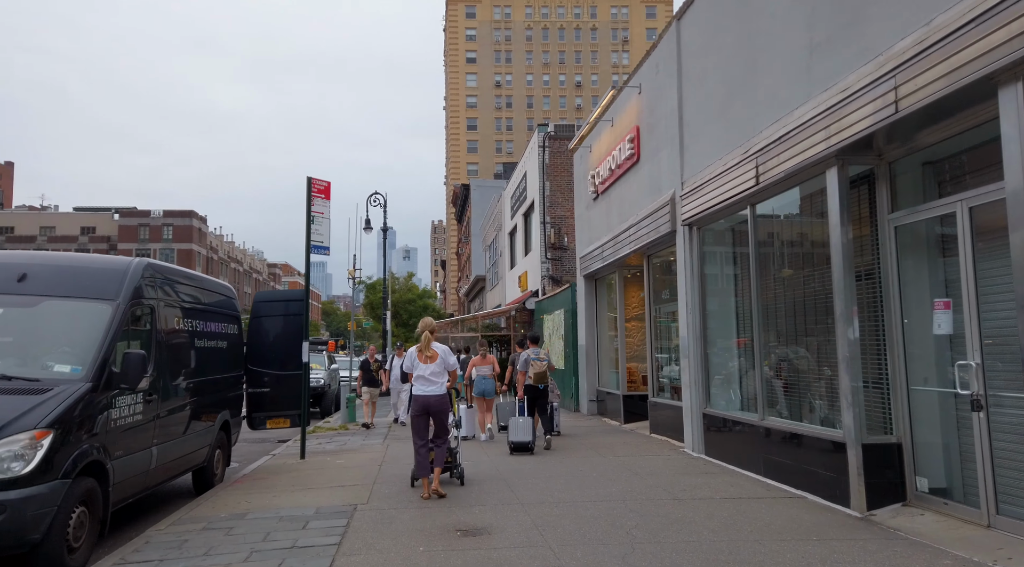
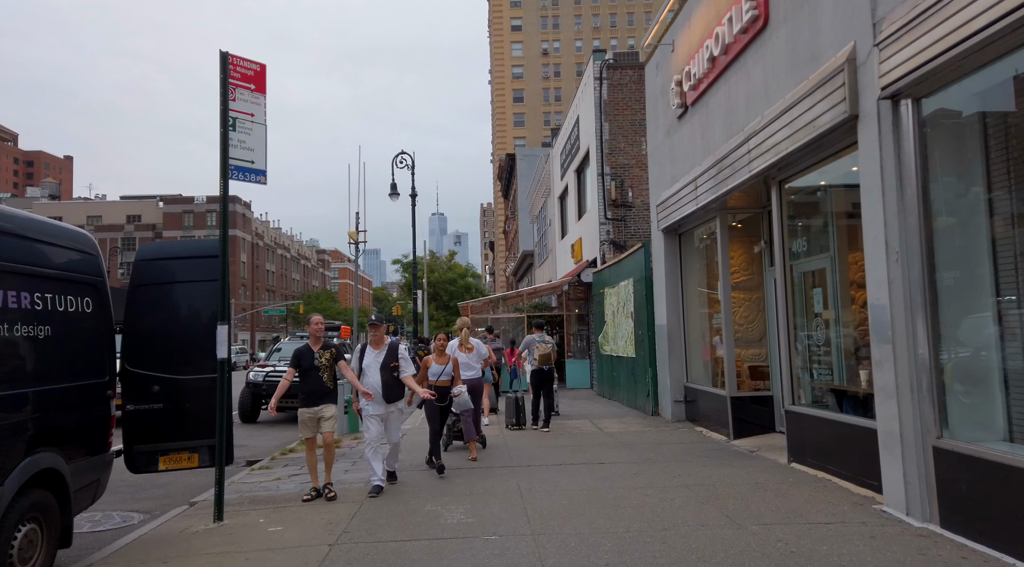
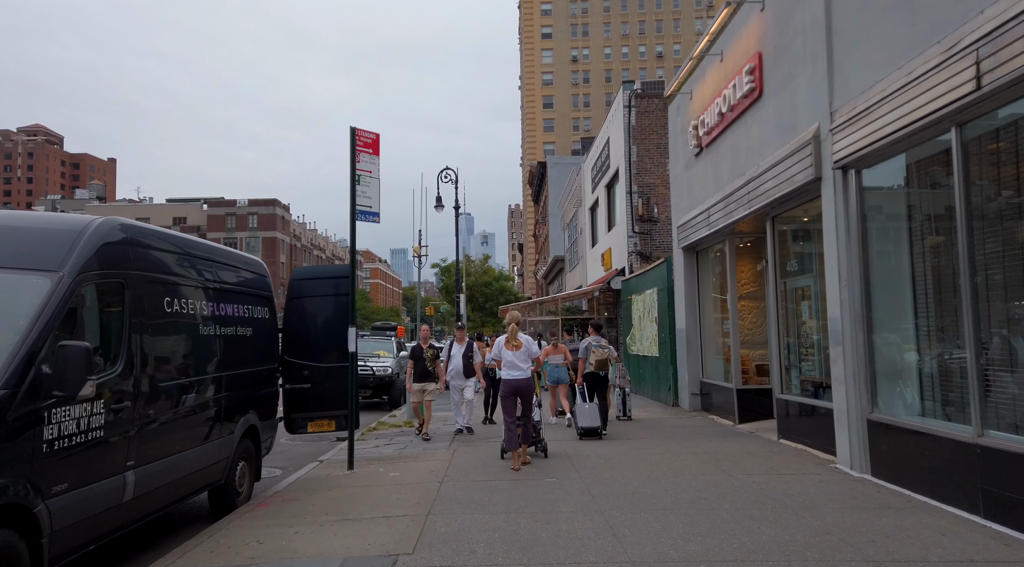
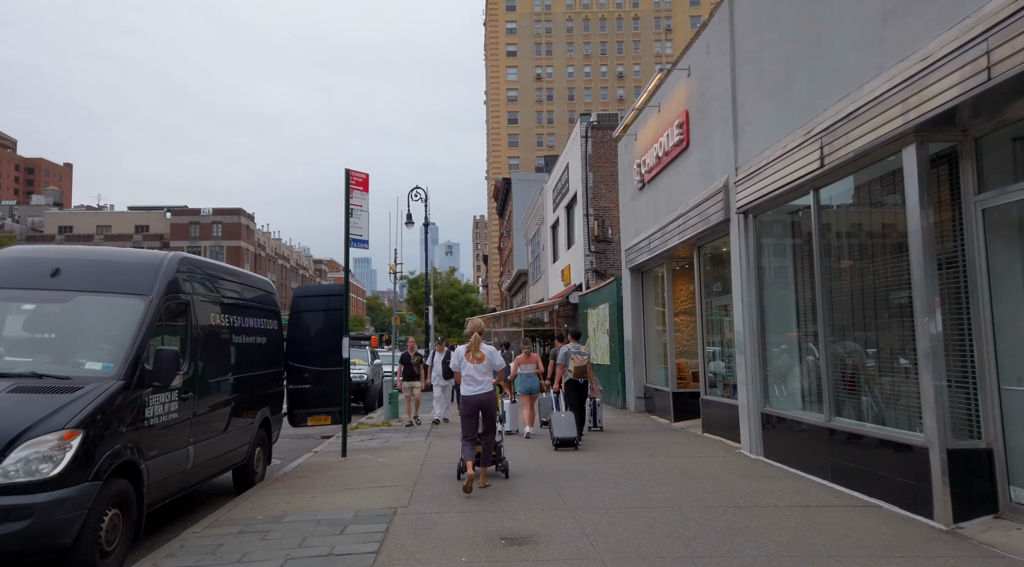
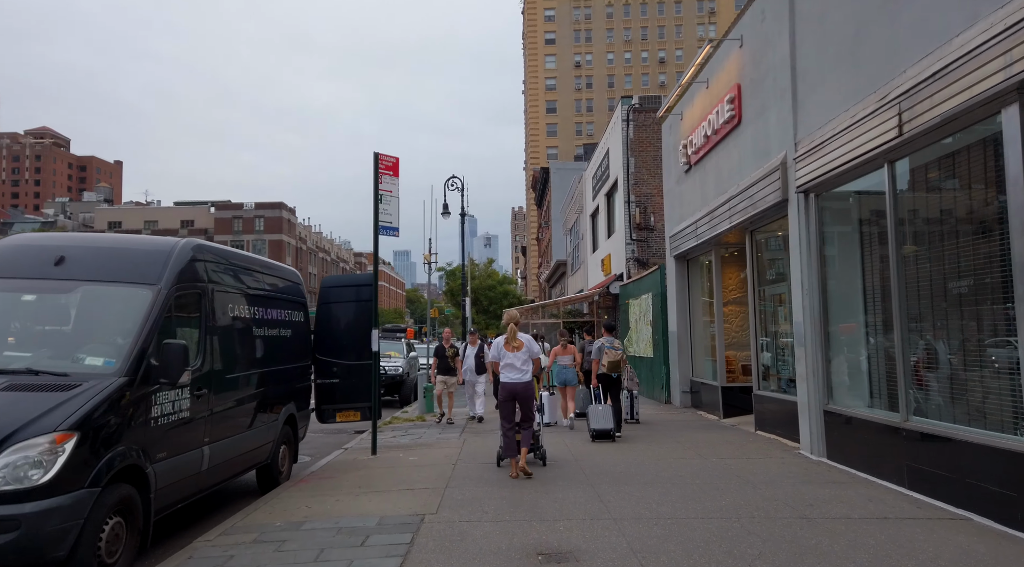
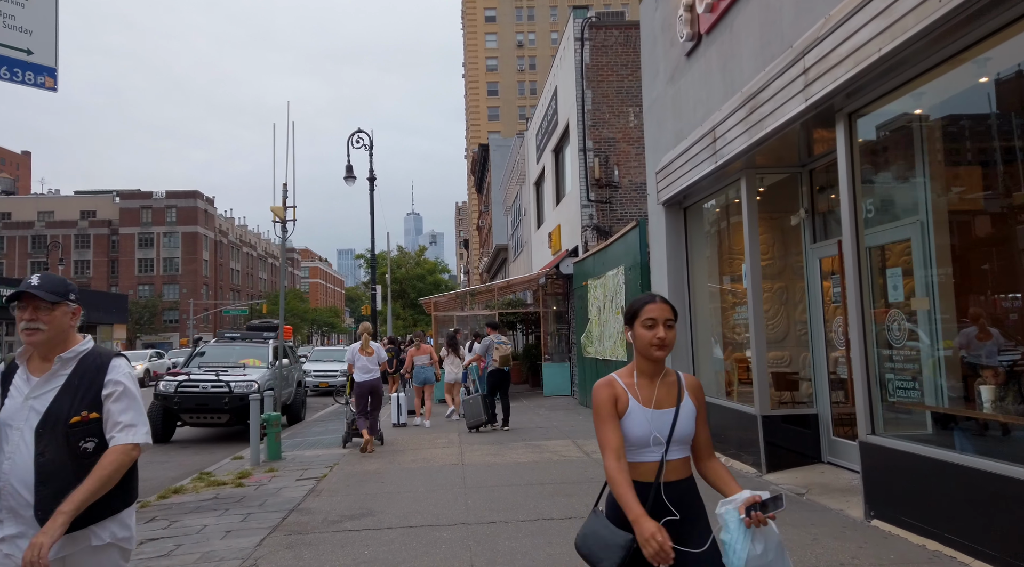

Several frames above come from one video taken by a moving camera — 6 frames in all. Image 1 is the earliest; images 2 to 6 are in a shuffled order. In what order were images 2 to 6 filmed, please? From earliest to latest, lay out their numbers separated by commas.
4, 5, 3, 2, 6
